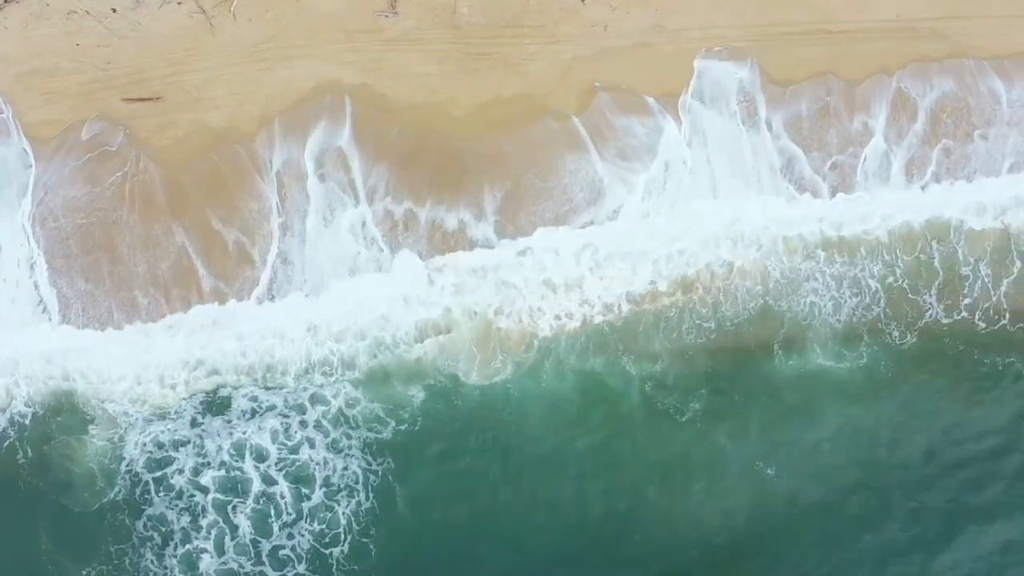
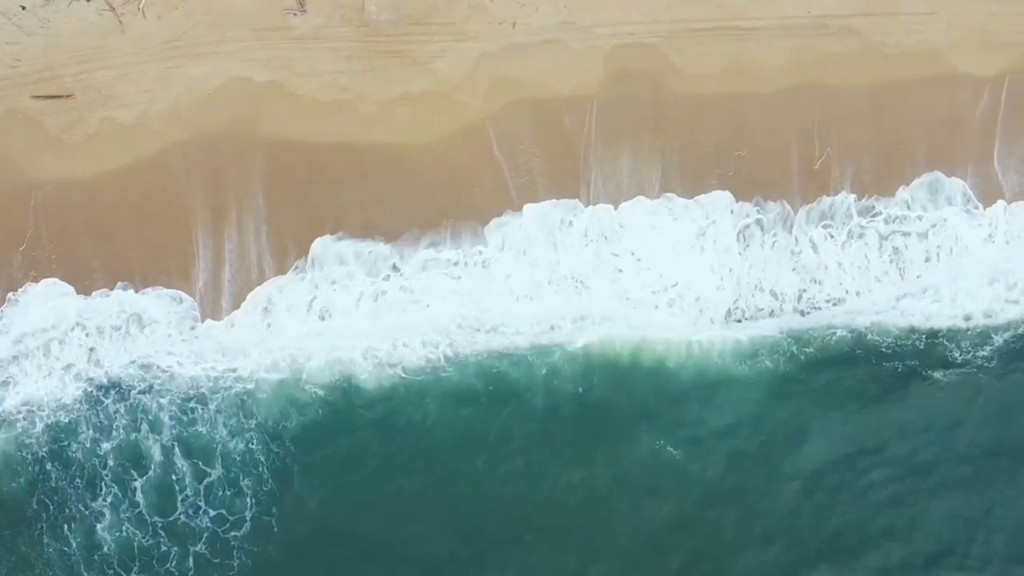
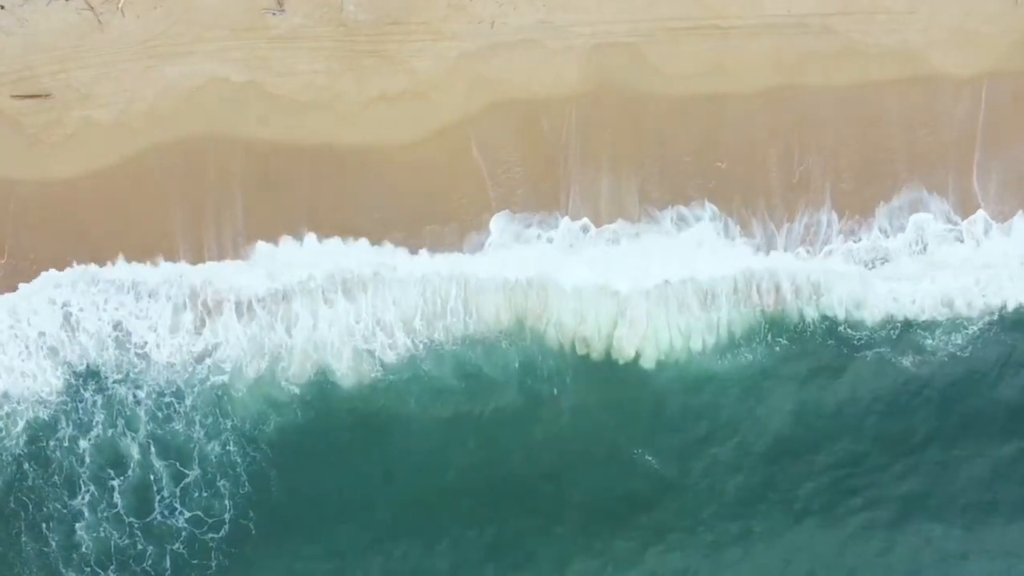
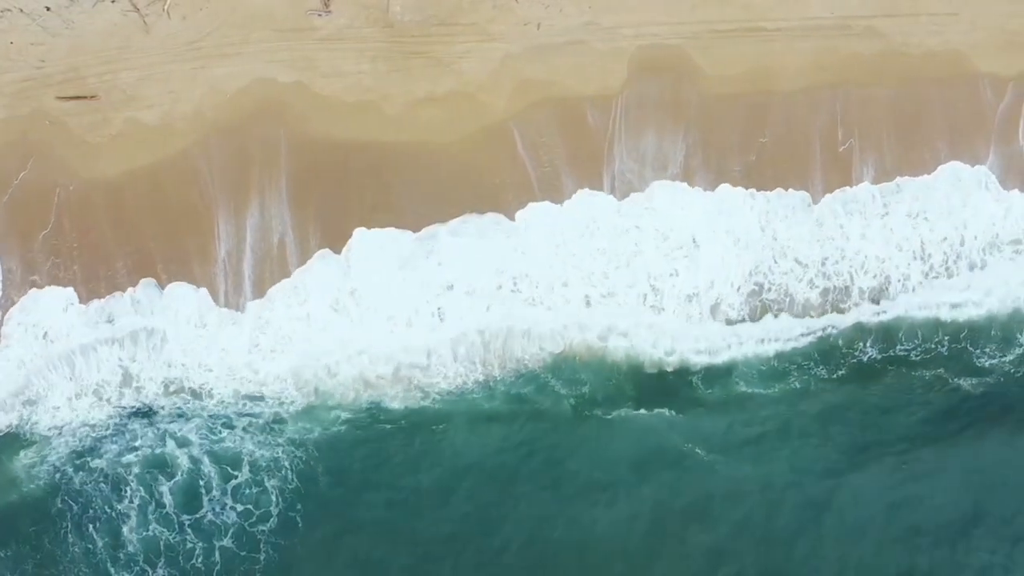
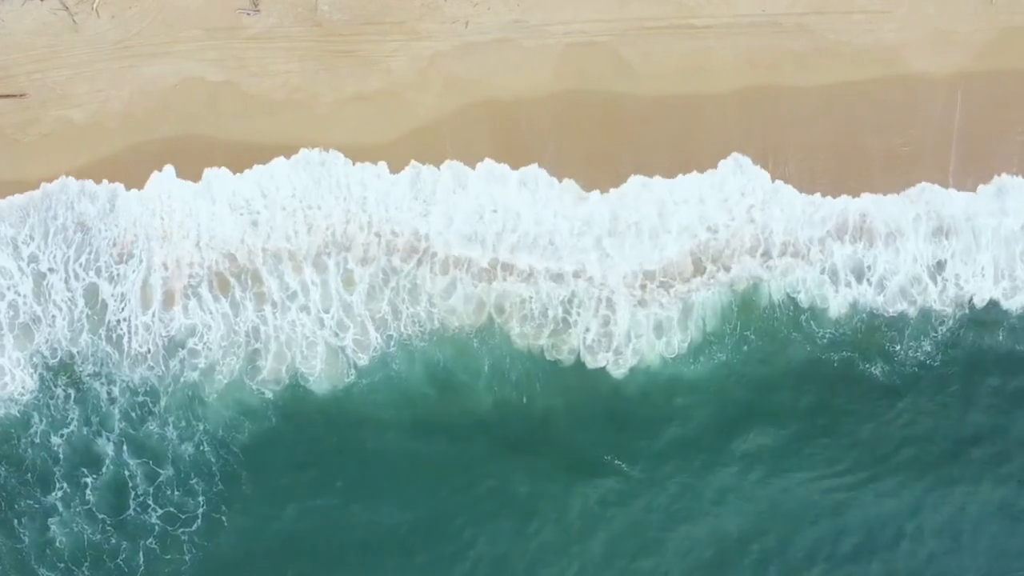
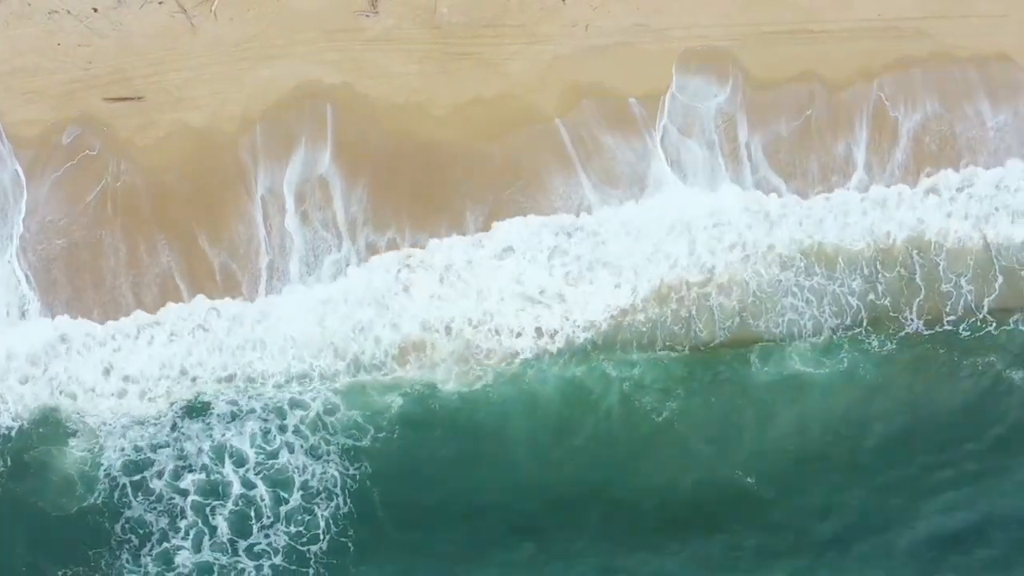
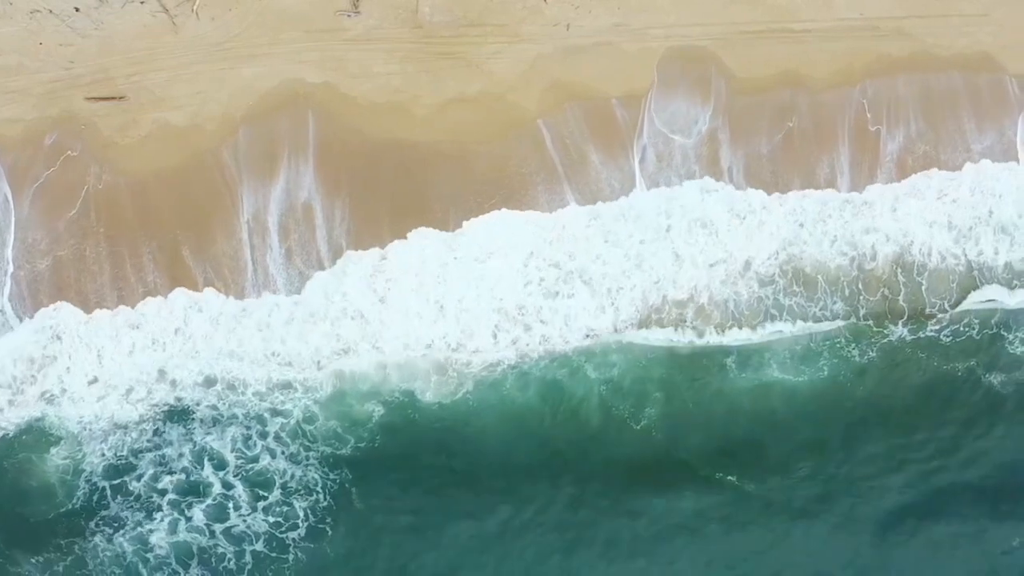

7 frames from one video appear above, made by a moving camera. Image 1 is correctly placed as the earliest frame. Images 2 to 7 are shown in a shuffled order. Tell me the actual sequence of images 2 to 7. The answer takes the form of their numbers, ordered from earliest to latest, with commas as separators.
6, 7, 4, 2, 3, 5
